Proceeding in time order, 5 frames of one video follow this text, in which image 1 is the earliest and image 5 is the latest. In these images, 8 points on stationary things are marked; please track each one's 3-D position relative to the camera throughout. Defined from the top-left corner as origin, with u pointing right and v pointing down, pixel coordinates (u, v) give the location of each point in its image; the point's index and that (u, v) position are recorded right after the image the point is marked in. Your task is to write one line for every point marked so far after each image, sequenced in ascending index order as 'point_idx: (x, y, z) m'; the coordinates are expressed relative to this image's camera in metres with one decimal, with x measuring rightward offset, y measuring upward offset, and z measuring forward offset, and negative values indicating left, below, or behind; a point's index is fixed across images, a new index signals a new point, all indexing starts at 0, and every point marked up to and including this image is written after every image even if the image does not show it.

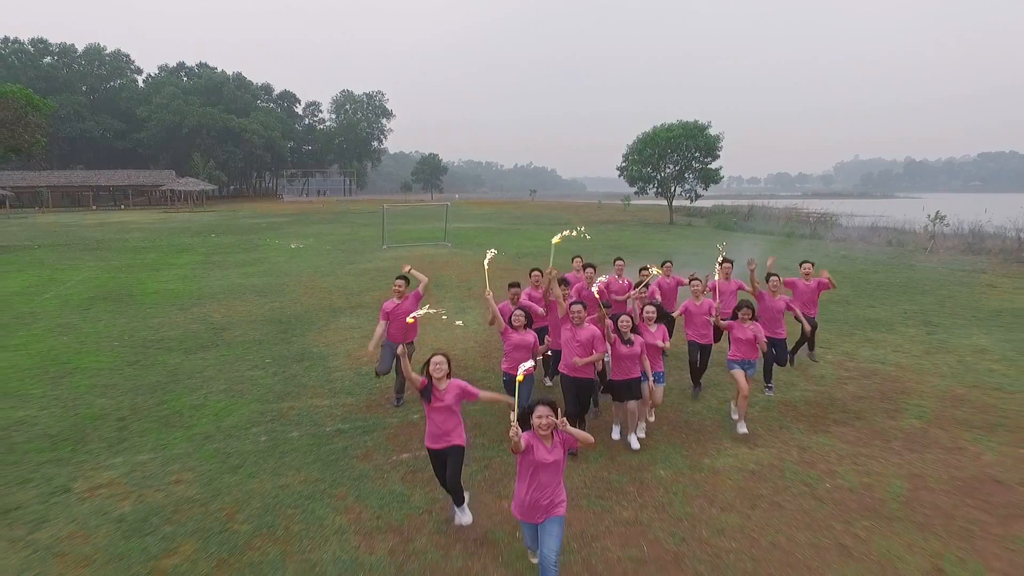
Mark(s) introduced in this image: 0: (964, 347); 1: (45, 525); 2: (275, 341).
0: (+6.2, -0.8, +8.5) m
1: (-3.2, -1.6, +4.3) m
2: (-3.5, -0.8, +9.2) m
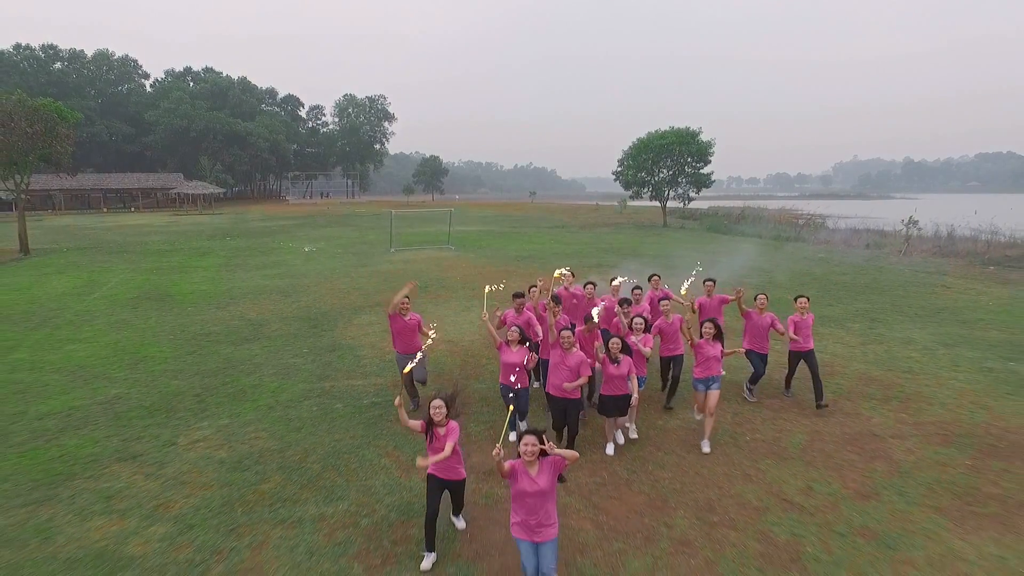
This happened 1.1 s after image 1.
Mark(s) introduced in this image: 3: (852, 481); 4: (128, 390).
0: (+6.2, -0.8, +10.0) m
1: (-3.2, -1.6, +5.8) m
2: (-3.5, -0.8, +10.7) m
3: (+2.8, -1.6, +5.1) m
4: (-4.9, -1.3, +7.9) m
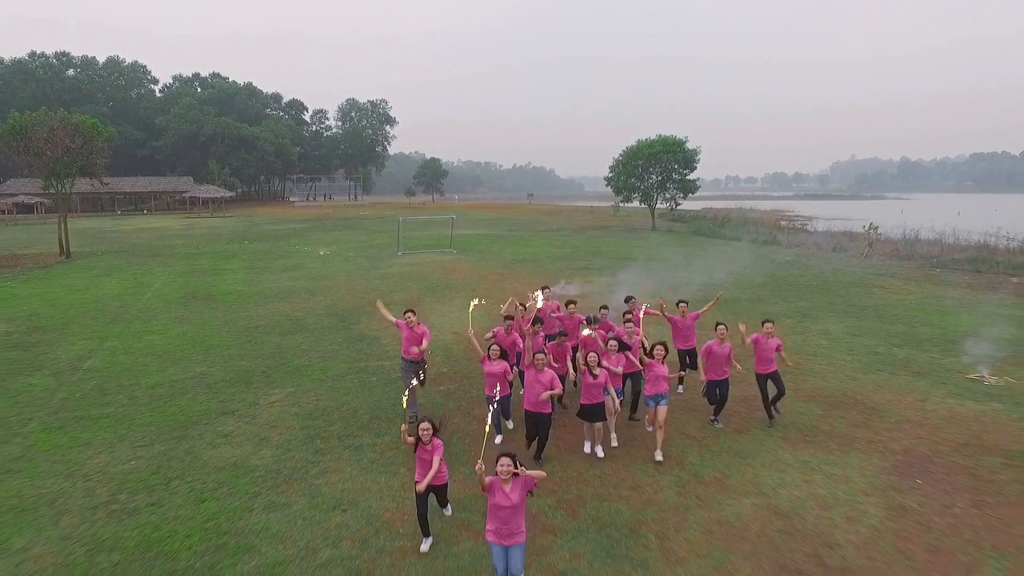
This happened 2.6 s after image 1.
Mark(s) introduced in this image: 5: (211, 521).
0: (+6.1, -0.8, +12.4) m
1: (-3.3, -1.7, +8.1) m
2: (-3.6, -0.8, +13.0) m
3: (+2.7, -1.6, +7.4) m
4: (-5.0, -1.3, +10.3) m
5: (-2.7, -2.1, +5.5) m
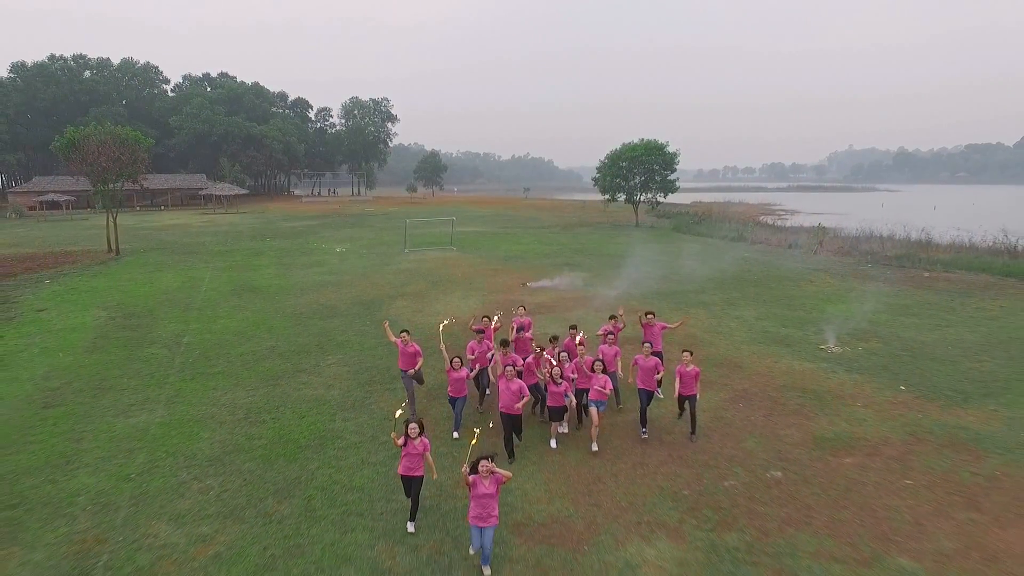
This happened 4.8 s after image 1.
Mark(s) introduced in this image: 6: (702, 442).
0: (+5.8, -0.7, +16.1) m
1: (-3.7, -1.6, +11.8) m
2: (-4.0, -0.7, +16.7) m
3: (+2.4, -1.6, +11.2) m
4: (-5.4, -1.2, +14.0) m
5: (-3.0, -2.1, +9.3) m
6: (+2.6, -2.1, +8.3) m
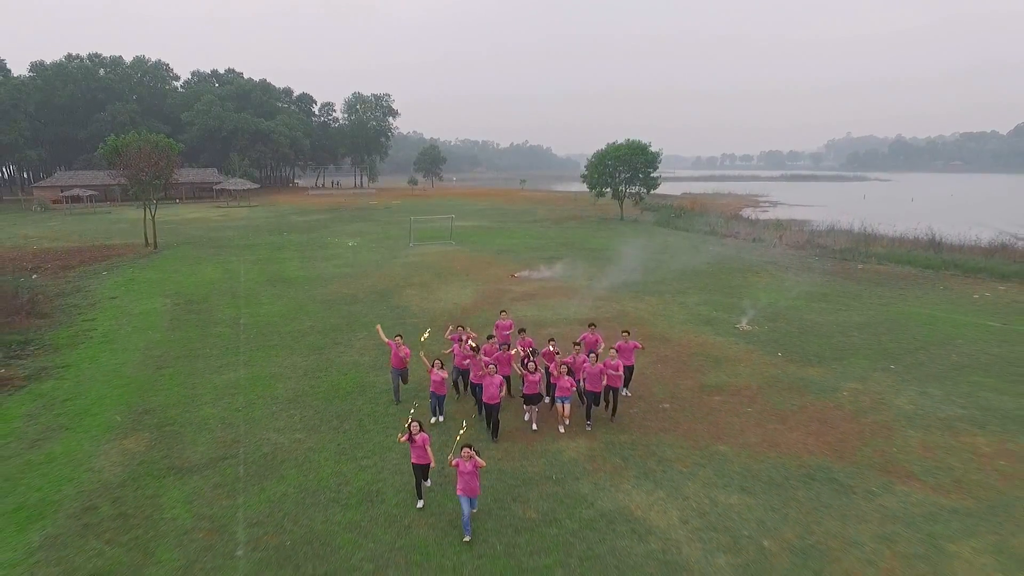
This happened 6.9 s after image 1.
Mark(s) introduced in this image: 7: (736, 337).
0: (+5.4, -0.4, +19.9) m
1: (-4.0, -1.5, +15.6) m
2: (-4.3, -0.4, +20.5) m
3: (+2.0, -1.4, +15.0) m
4: (-5.7, -1.0, +17.7) m
5: (-3.4, -2.0, +13.1) m
6: (+2.2, -2.0, +12.1) m
7: (+5.7, -1.2, +15.5) m
